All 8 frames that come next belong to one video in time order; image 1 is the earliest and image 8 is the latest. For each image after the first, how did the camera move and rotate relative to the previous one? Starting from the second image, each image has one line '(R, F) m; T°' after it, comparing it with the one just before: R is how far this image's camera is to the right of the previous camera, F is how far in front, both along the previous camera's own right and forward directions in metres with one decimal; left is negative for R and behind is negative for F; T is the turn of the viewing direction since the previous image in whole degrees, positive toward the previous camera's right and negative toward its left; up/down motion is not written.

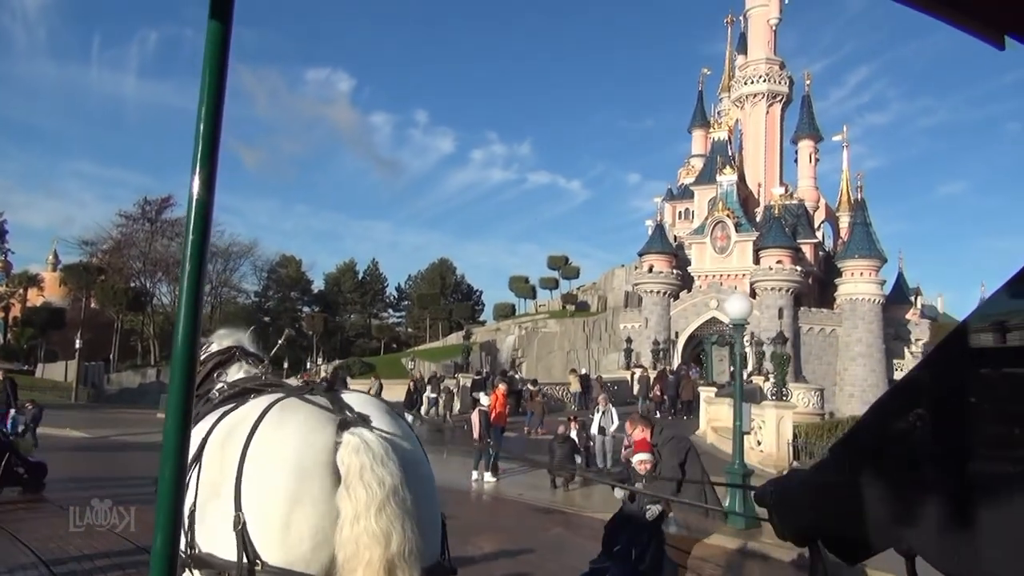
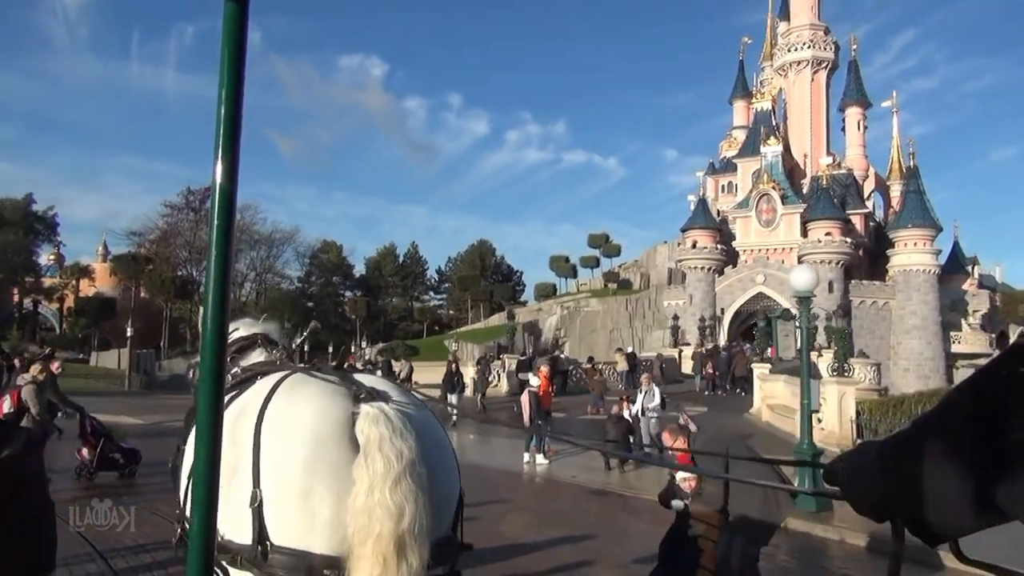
(-0.1, +0.3) m; -3°
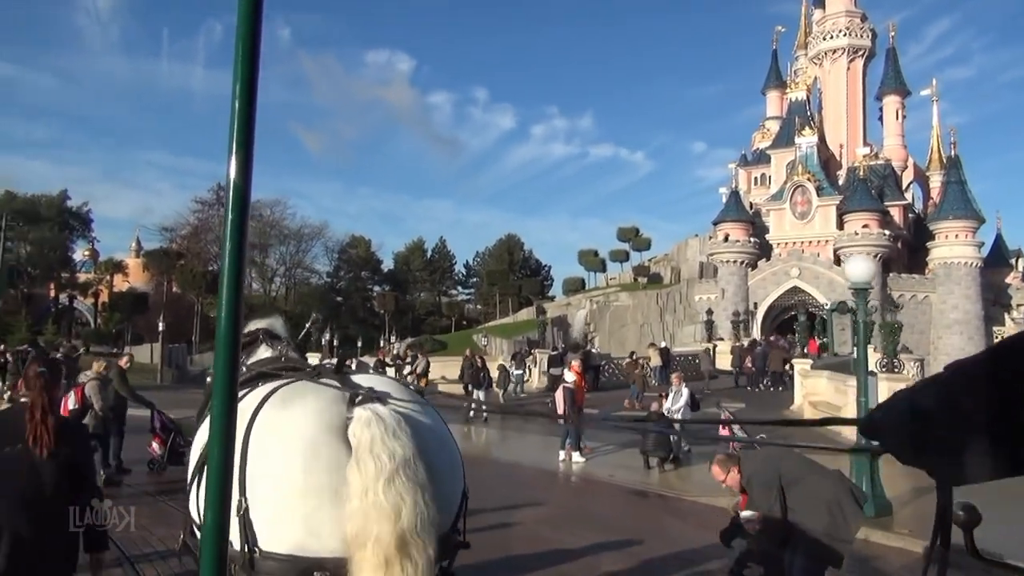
(-0.1, +0.4) m; -2°
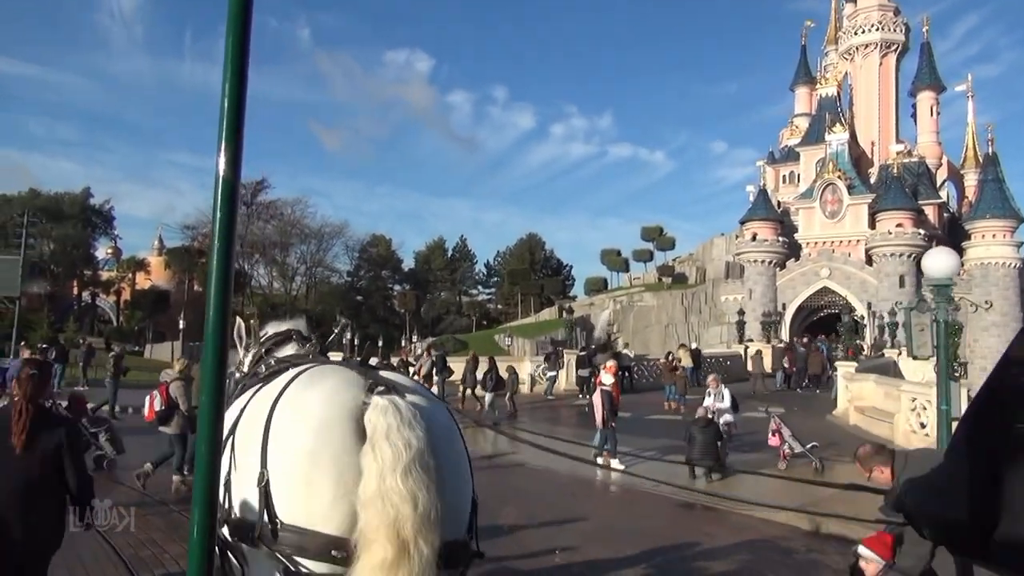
(-0.2, +0.6) m; -1°
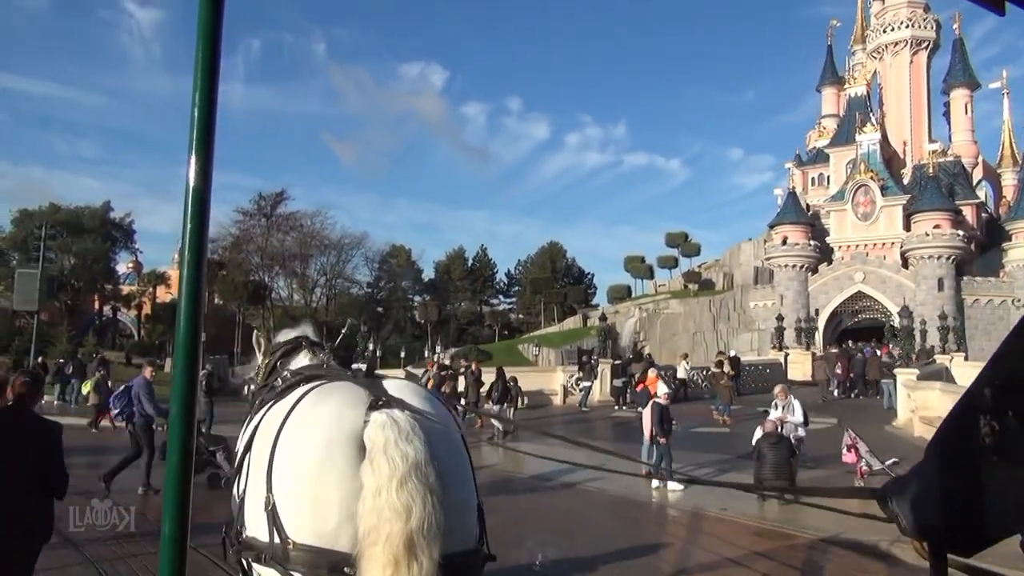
(-0.3, +0.8) m; -1°
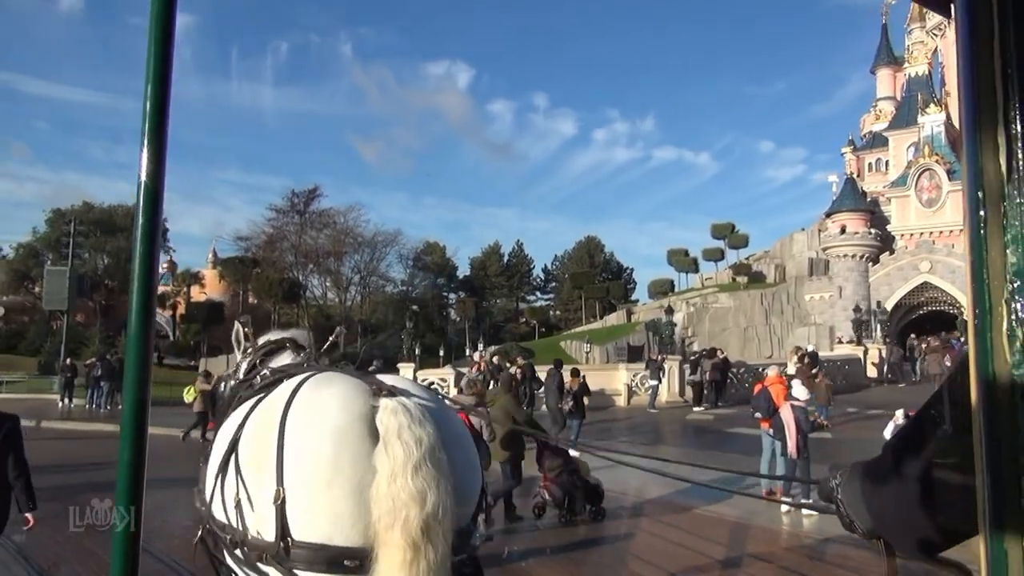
(-0.7, +1.6) m; -2°
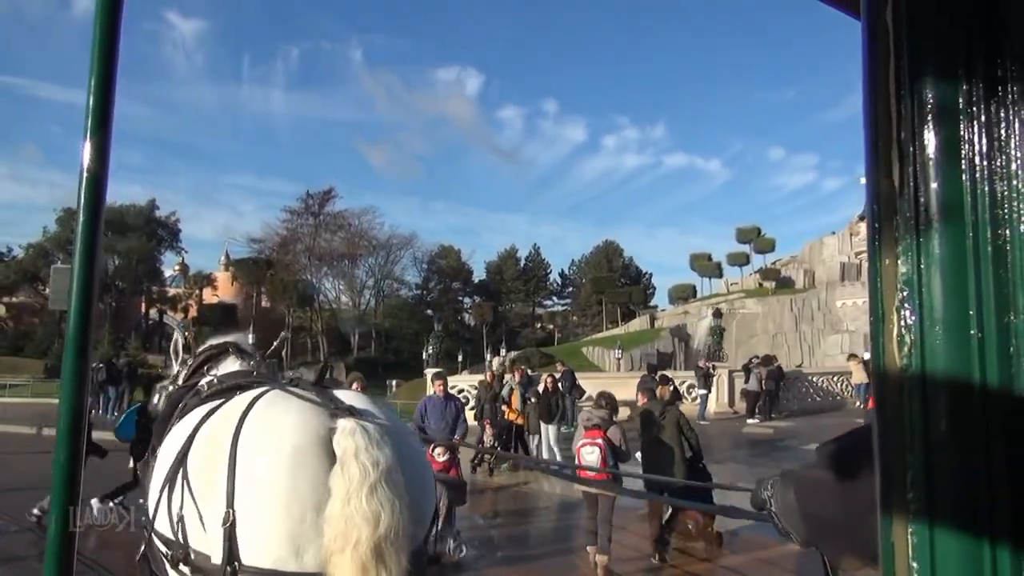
(-0.6, +1.3) m; -1°
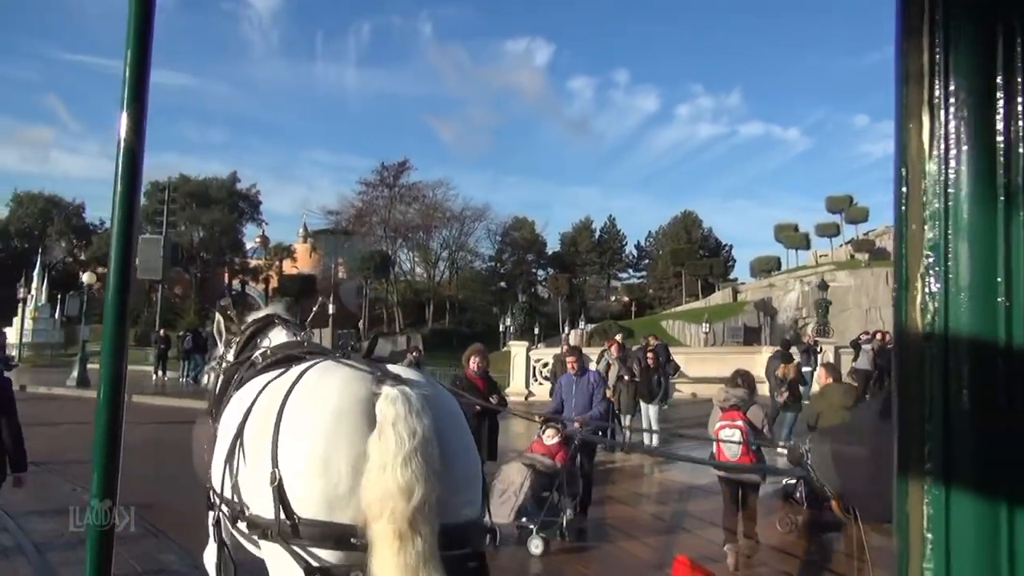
(-0.4, +0.8) m; -5°
